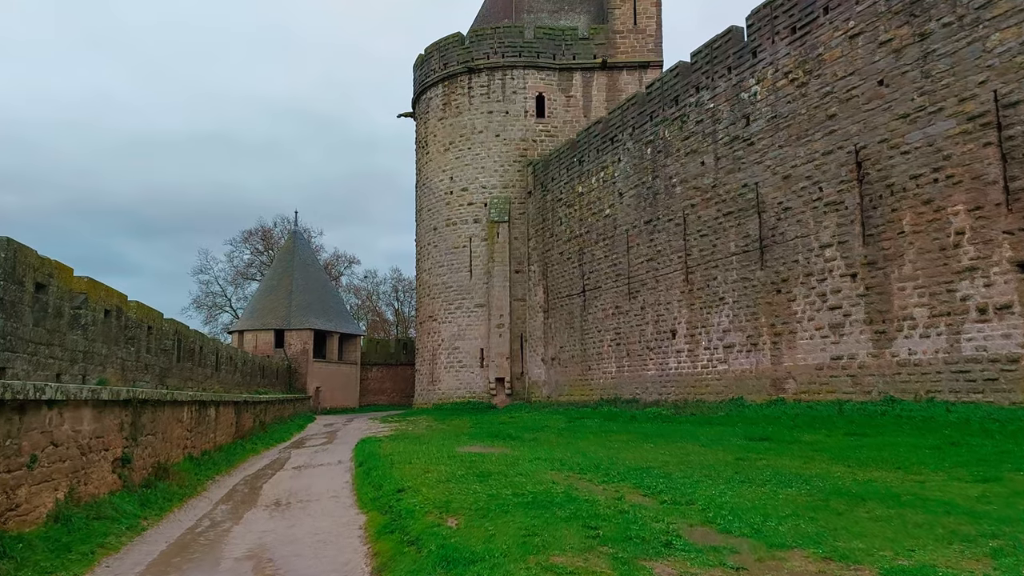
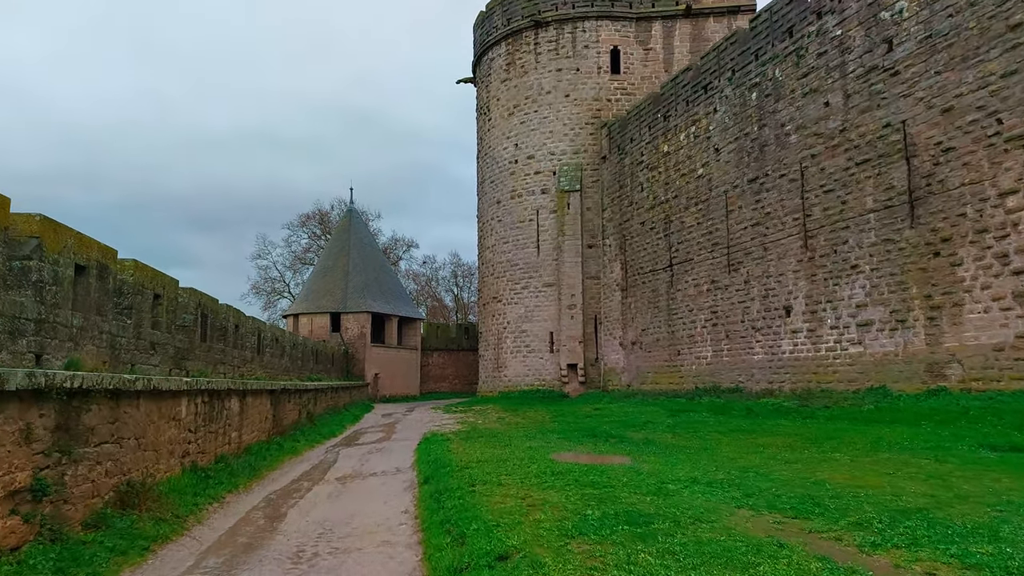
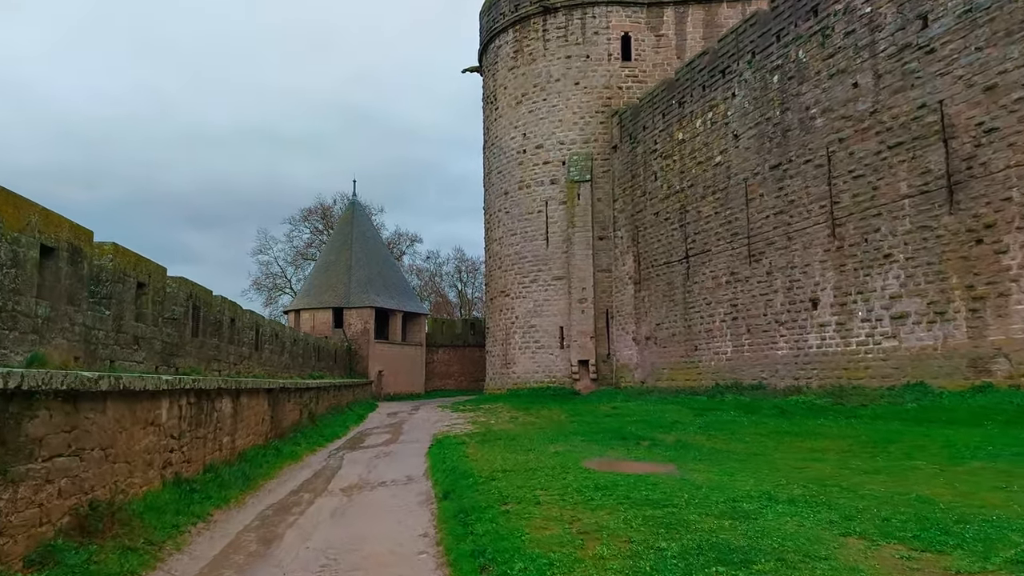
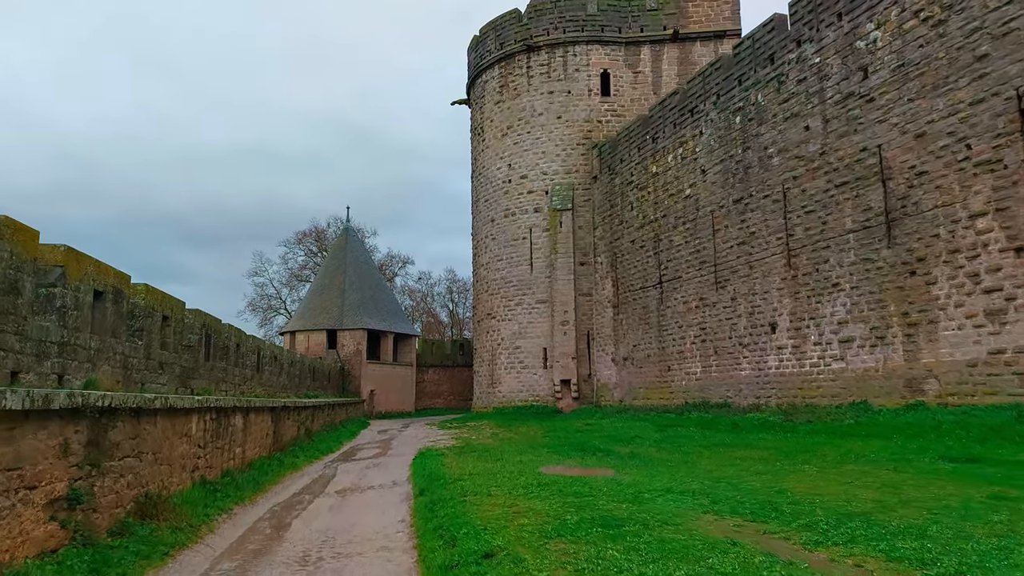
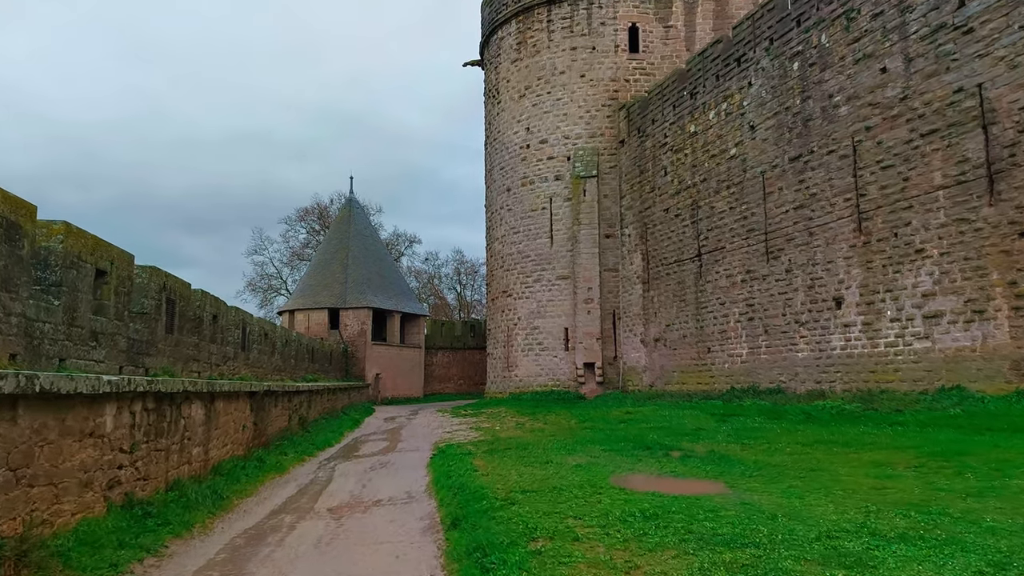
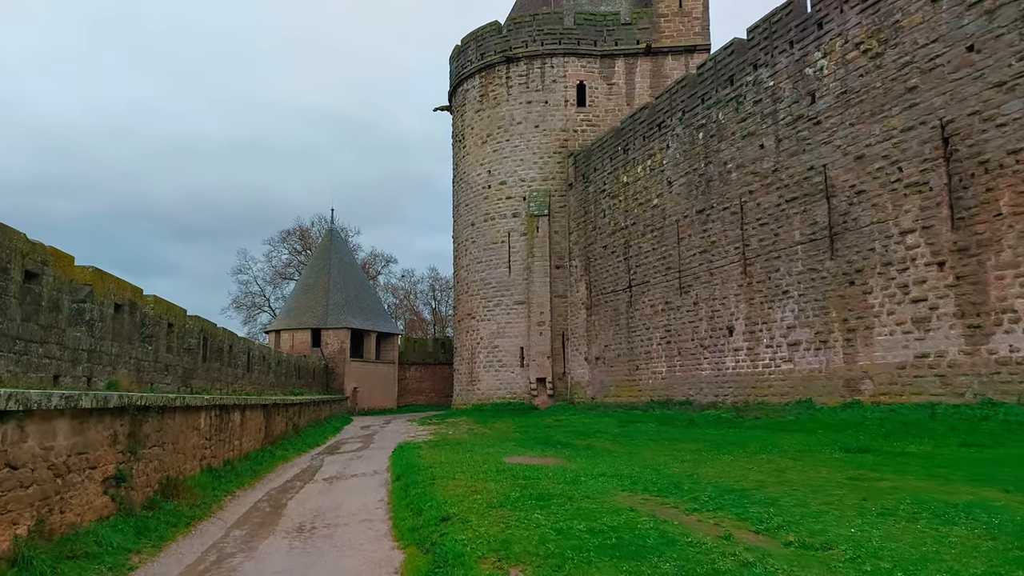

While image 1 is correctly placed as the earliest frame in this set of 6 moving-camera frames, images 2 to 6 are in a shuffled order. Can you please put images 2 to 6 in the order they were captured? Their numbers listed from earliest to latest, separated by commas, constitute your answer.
6, 4, 2, 3, 5
